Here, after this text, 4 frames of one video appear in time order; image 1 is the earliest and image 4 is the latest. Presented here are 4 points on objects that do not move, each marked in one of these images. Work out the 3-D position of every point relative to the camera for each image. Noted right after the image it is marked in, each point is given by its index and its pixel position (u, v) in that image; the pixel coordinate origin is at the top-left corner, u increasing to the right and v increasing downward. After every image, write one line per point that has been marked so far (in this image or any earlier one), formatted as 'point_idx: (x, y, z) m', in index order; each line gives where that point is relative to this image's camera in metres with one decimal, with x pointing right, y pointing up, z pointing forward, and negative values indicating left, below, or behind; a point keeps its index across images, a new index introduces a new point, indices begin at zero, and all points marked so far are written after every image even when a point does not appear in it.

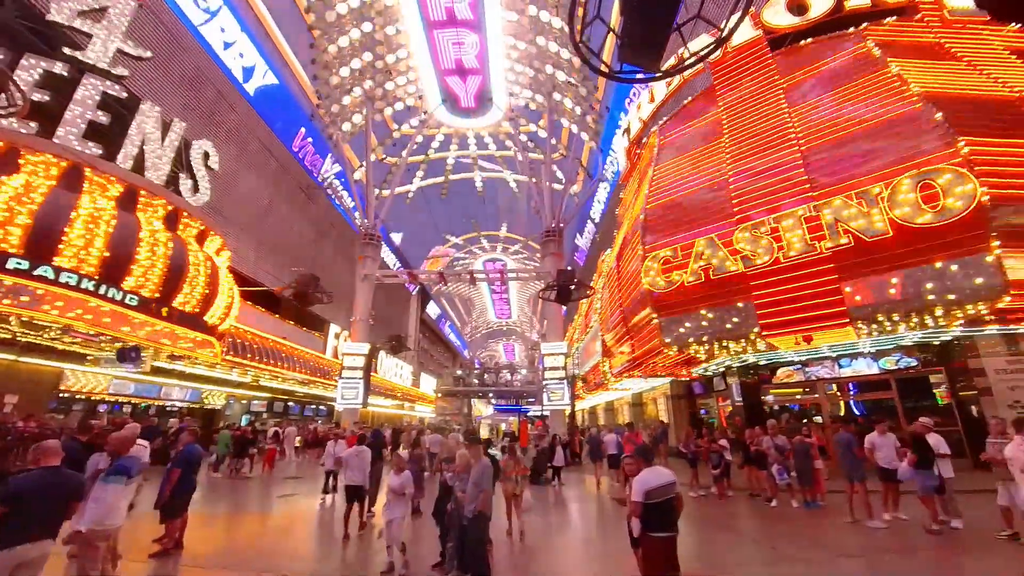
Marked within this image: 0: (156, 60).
0: (-12.3, +8.1, +16.1) m
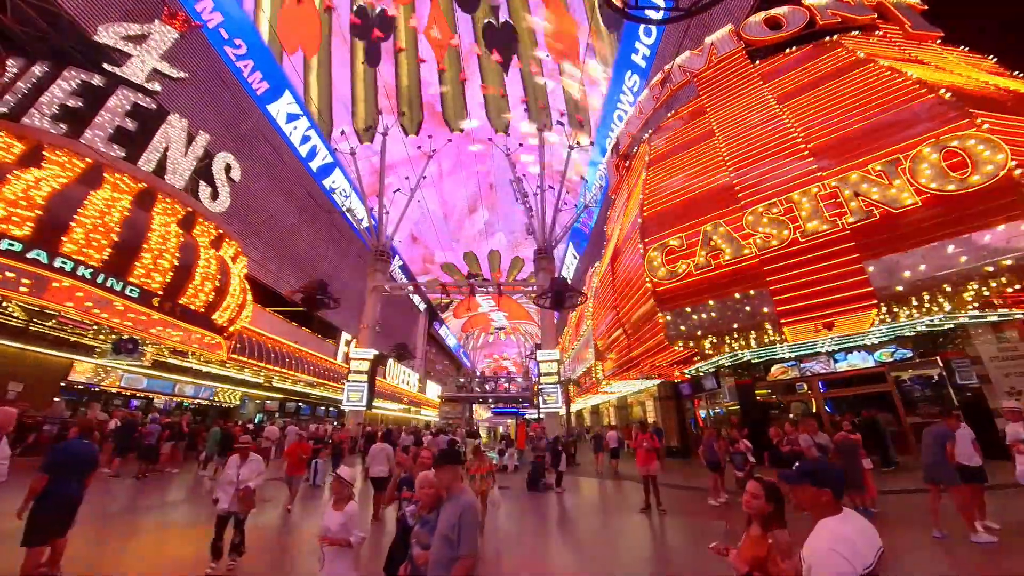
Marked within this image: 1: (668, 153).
0: (-12.0, +7.8, +16.7) m
1: (+4.3, +3.6, +12.0) m
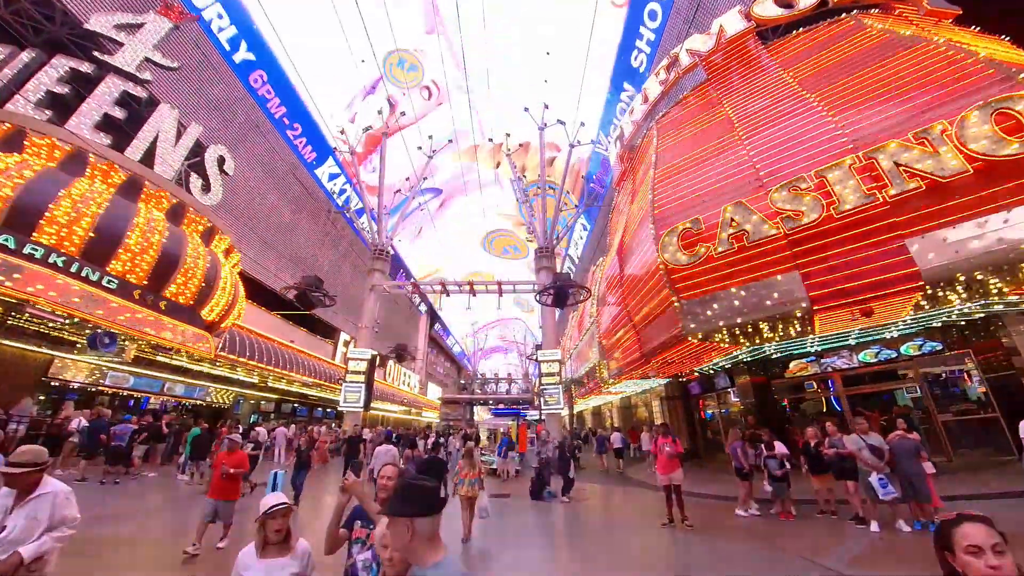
0: (-12.0, +7.9, +16.3) m
1: (+4.3, +3.8, +11.5) m
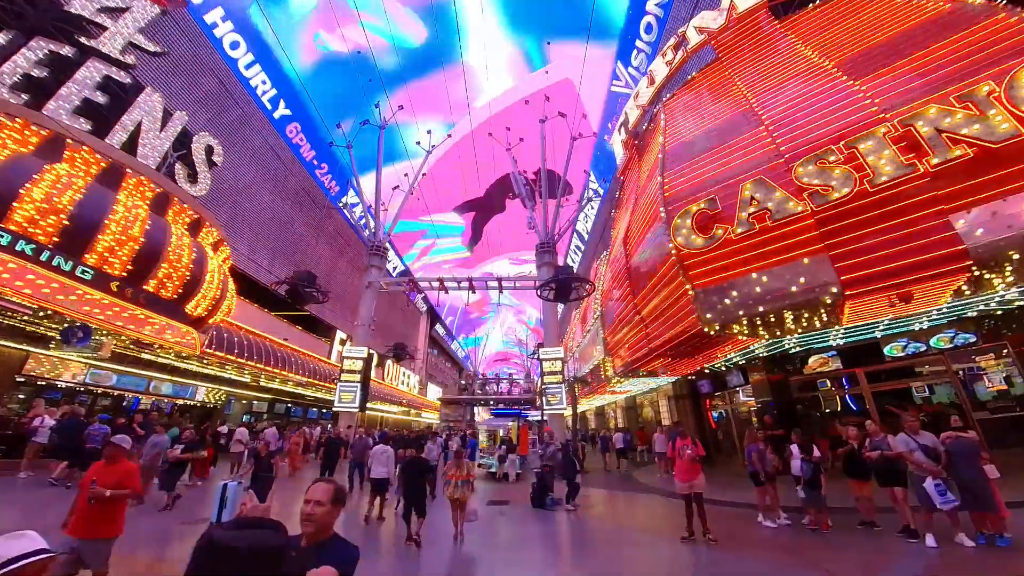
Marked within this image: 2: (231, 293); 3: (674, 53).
0: (-11.9, +8.0, +15.7) m
1: (+4.3, +4.0, +10.9) m
2: (-8.9, -0.2, +14.1) m
3: (+4.5, +6.5, +12.3) m
